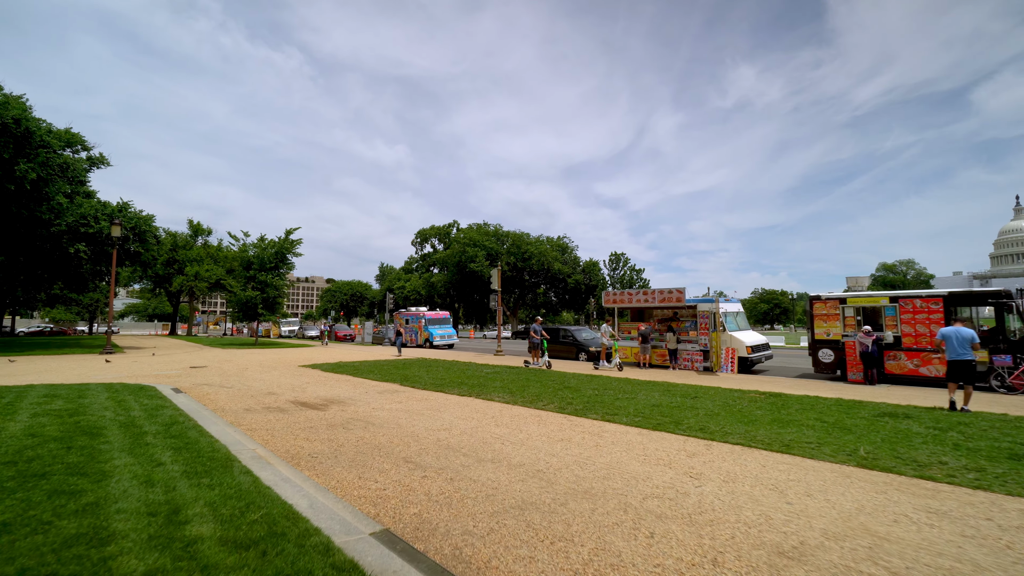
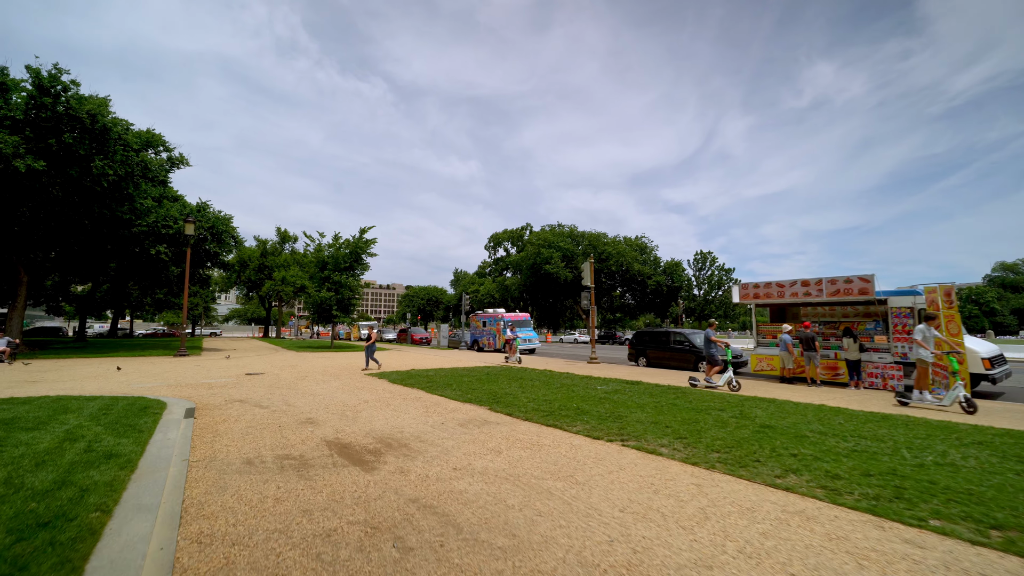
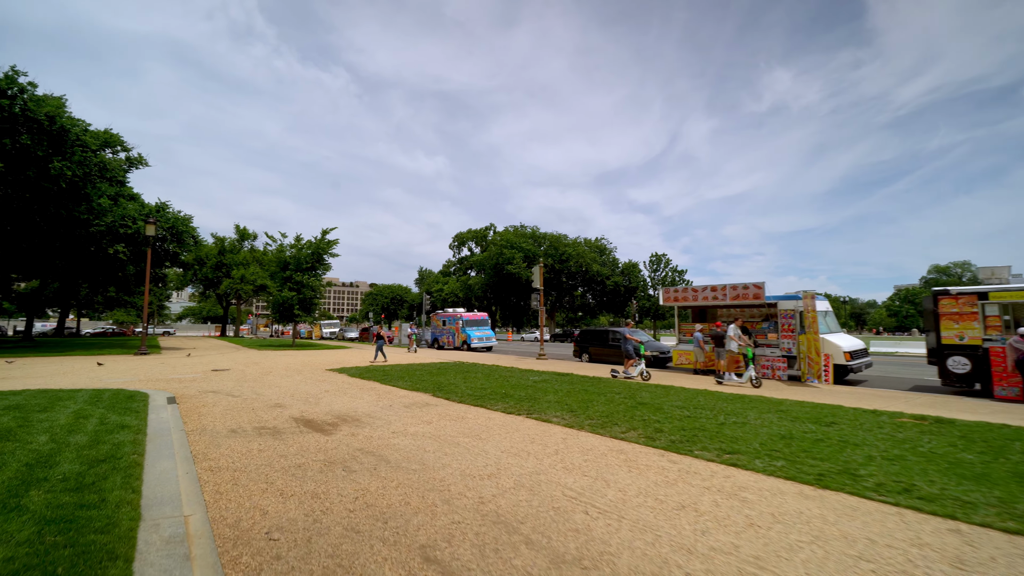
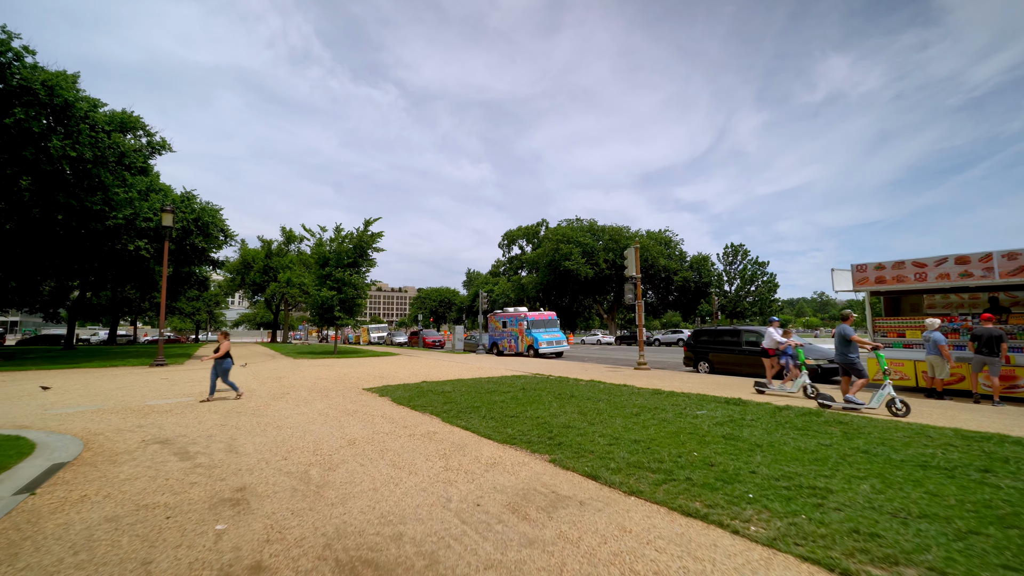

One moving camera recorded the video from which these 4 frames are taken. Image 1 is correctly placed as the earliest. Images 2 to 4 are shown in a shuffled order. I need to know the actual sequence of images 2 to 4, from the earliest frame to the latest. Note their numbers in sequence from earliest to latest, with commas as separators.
3, 2, 4
